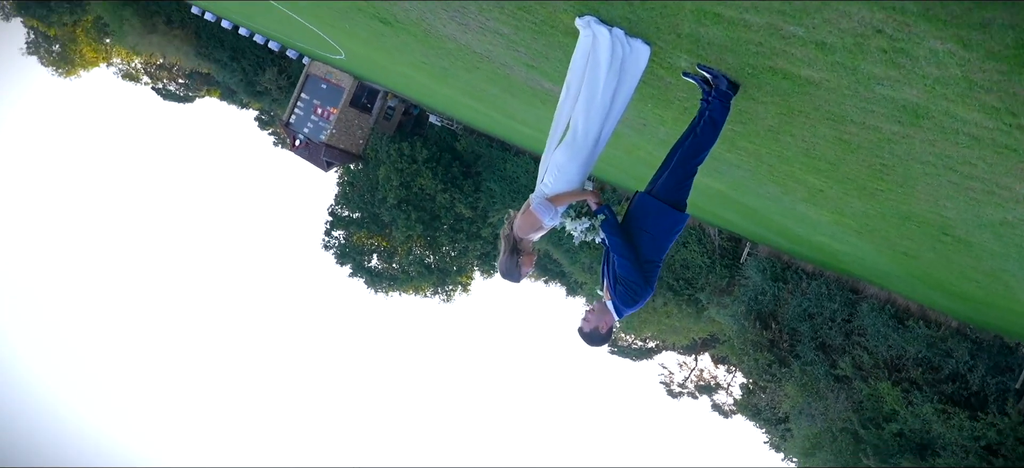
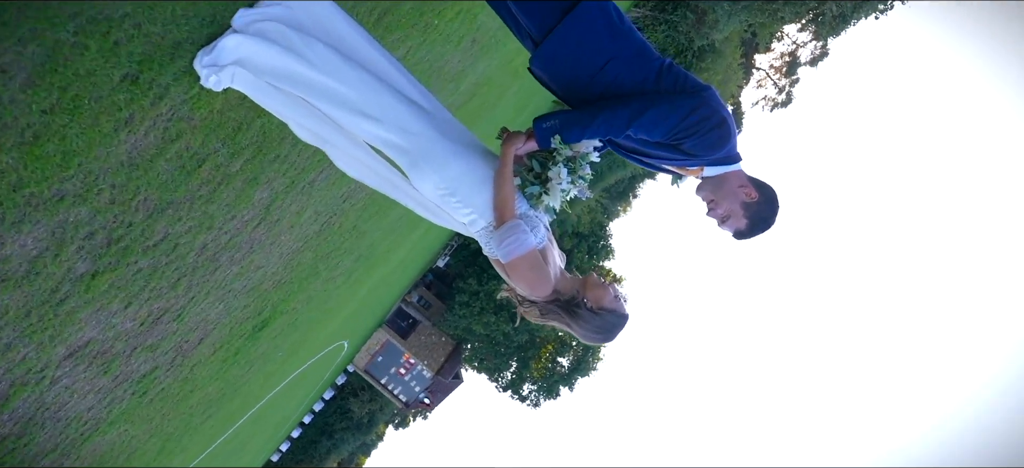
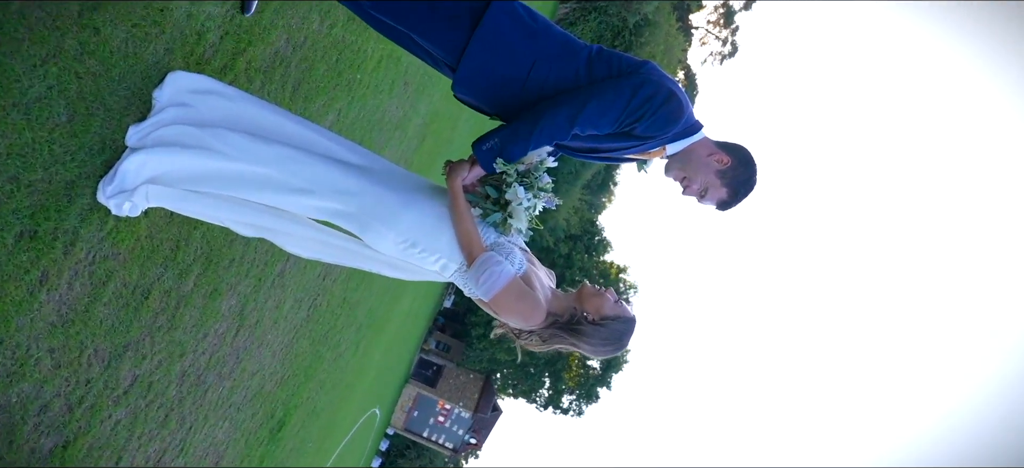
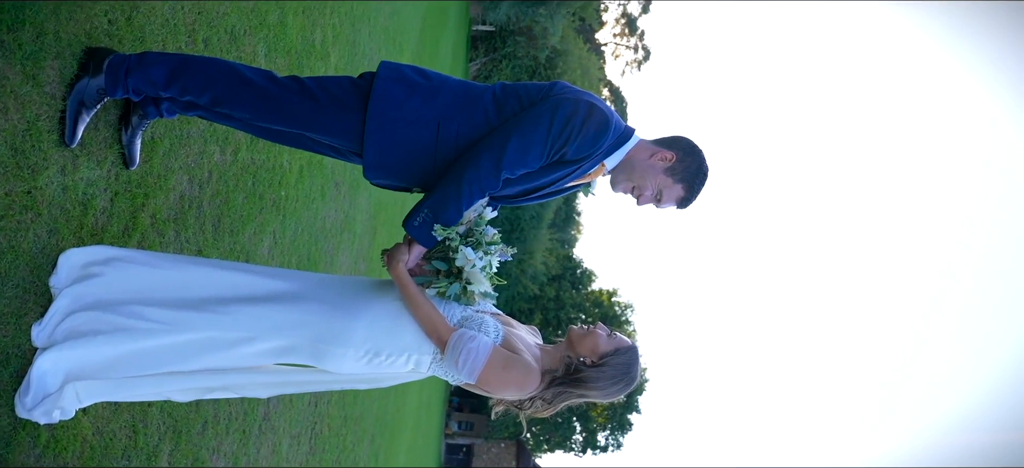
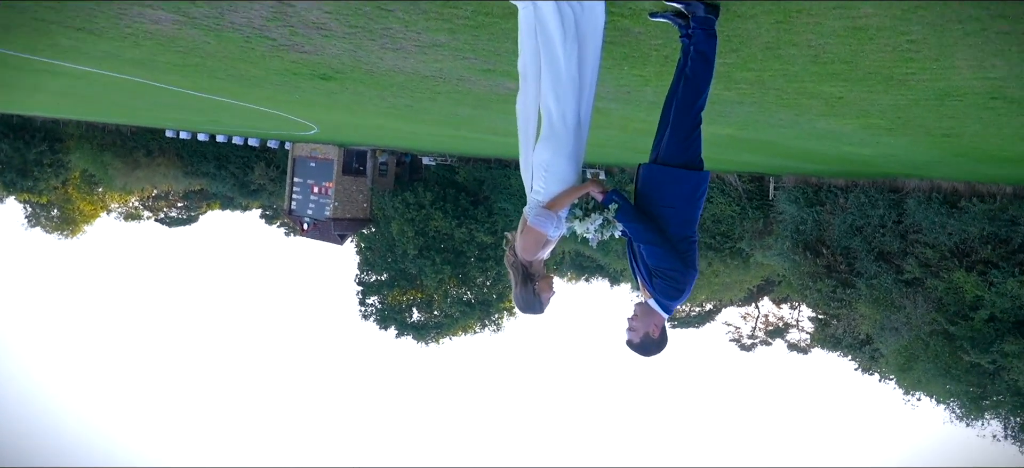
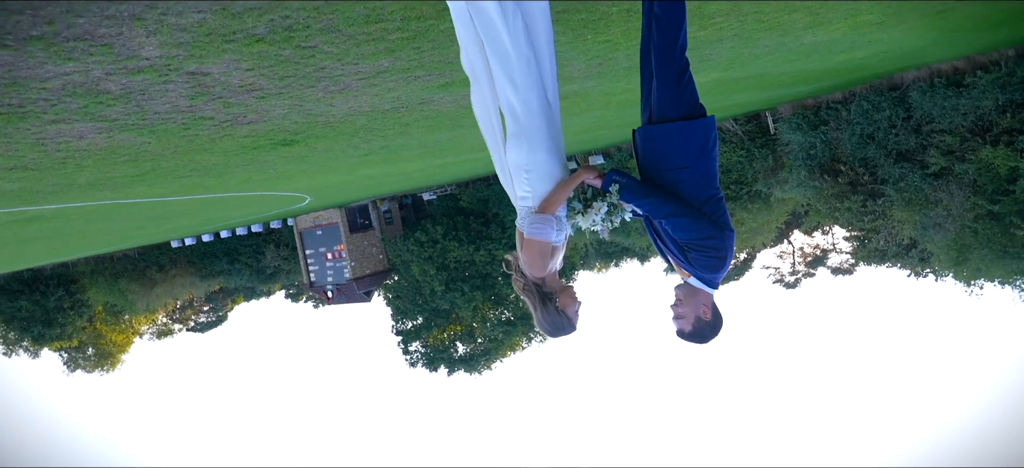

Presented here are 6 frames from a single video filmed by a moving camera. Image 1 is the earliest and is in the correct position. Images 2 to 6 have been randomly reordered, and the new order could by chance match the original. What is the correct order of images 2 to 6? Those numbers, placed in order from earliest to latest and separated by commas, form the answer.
5, 6, 2, 3, 4
